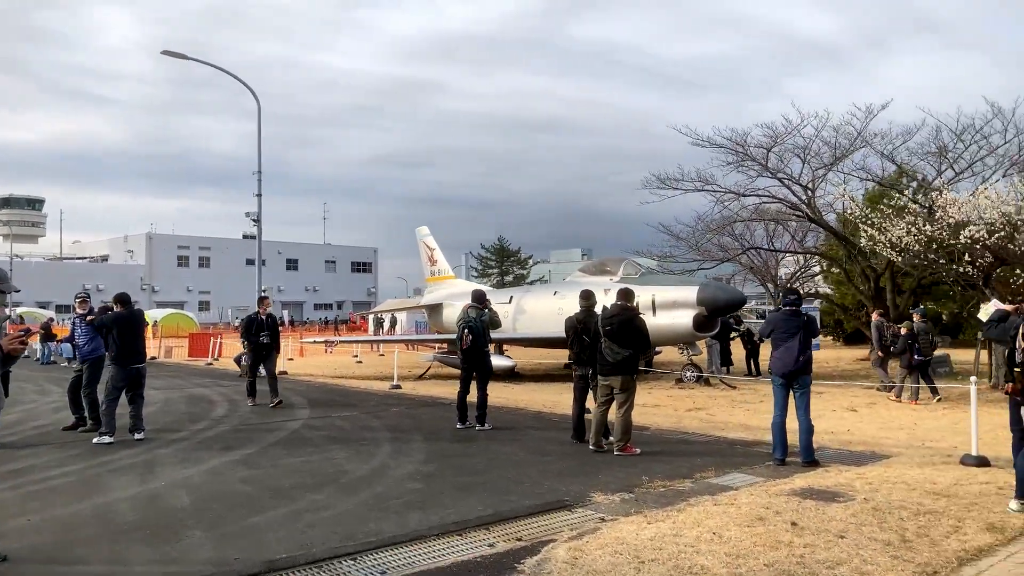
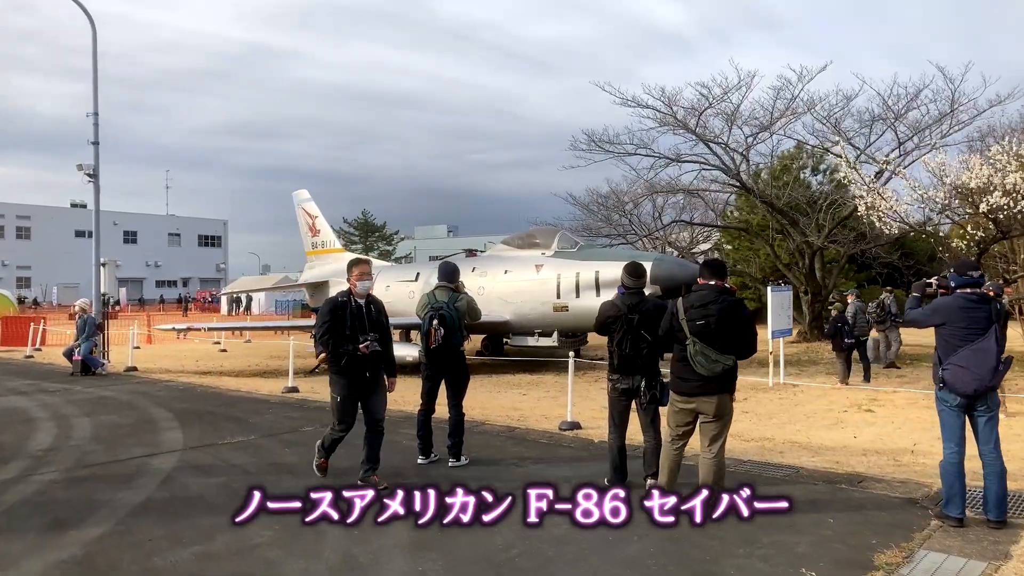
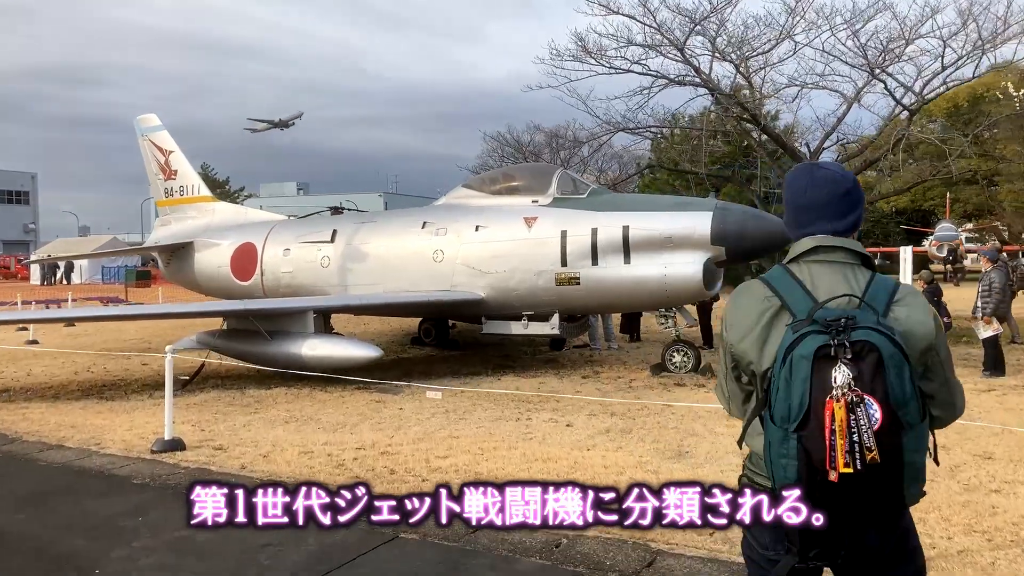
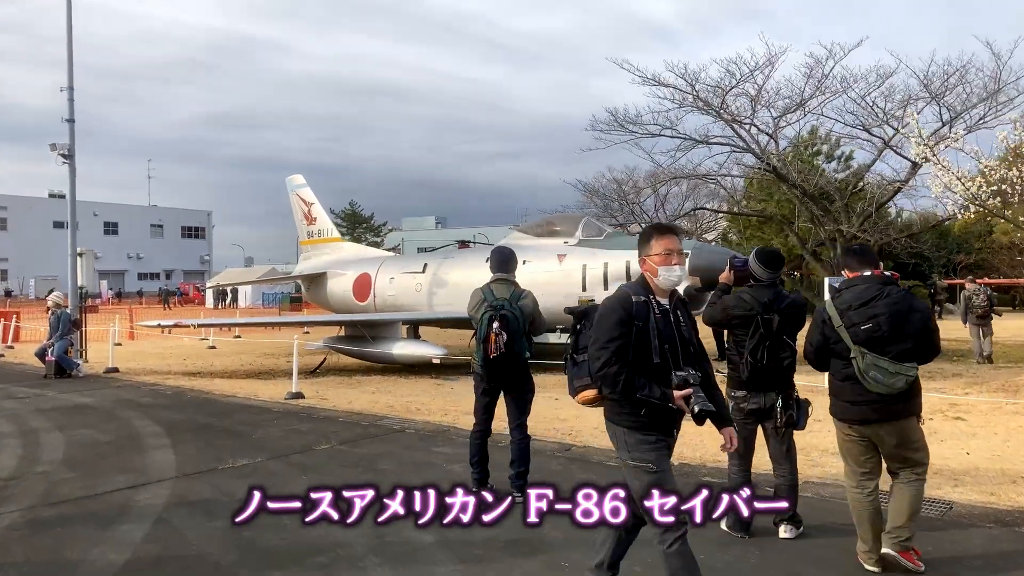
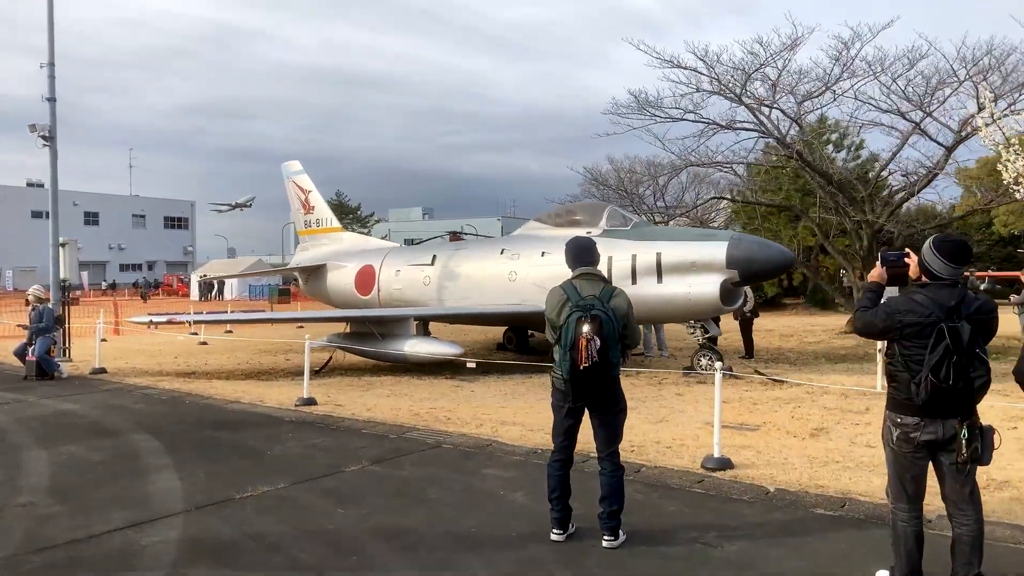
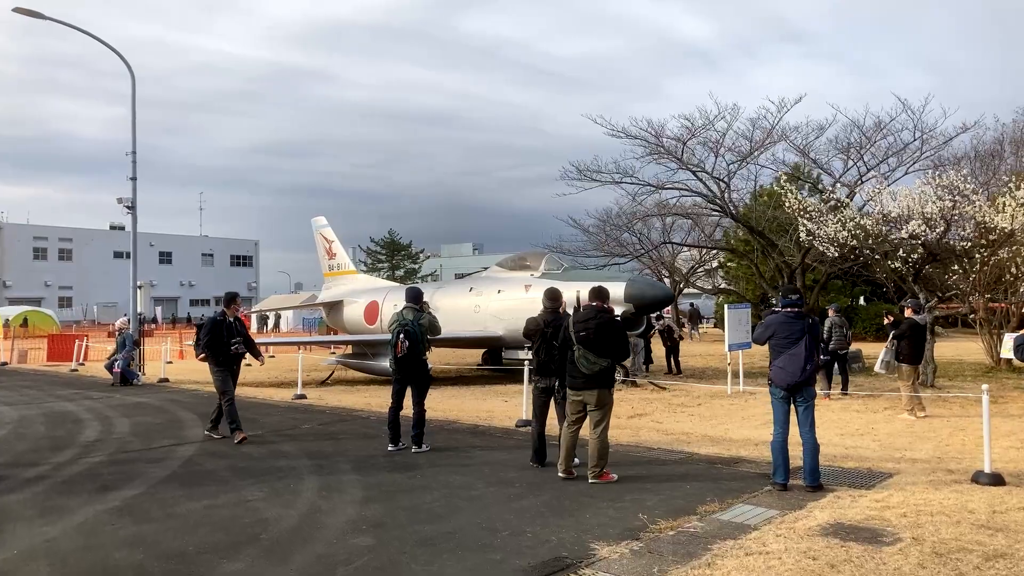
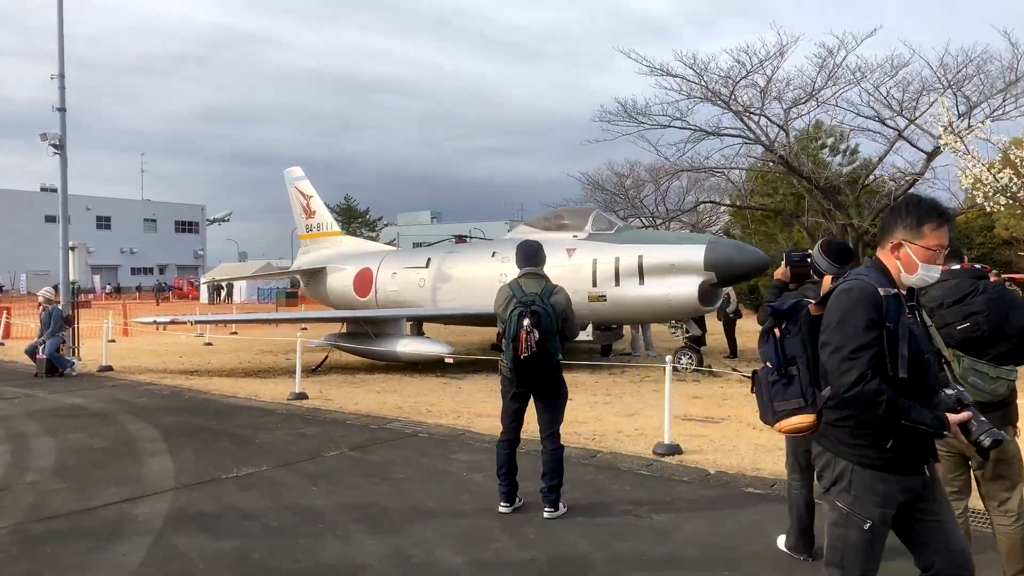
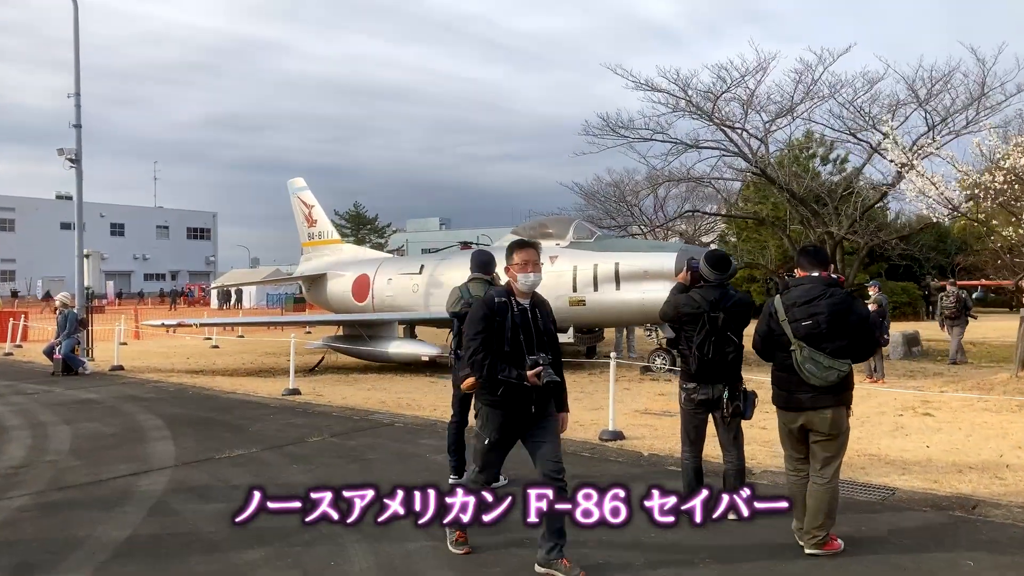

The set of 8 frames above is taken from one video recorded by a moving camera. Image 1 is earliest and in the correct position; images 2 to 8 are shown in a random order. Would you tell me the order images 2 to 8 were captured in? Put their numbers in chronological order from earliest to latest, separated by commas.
6, 2, 8, 4, 7, 5, 3
